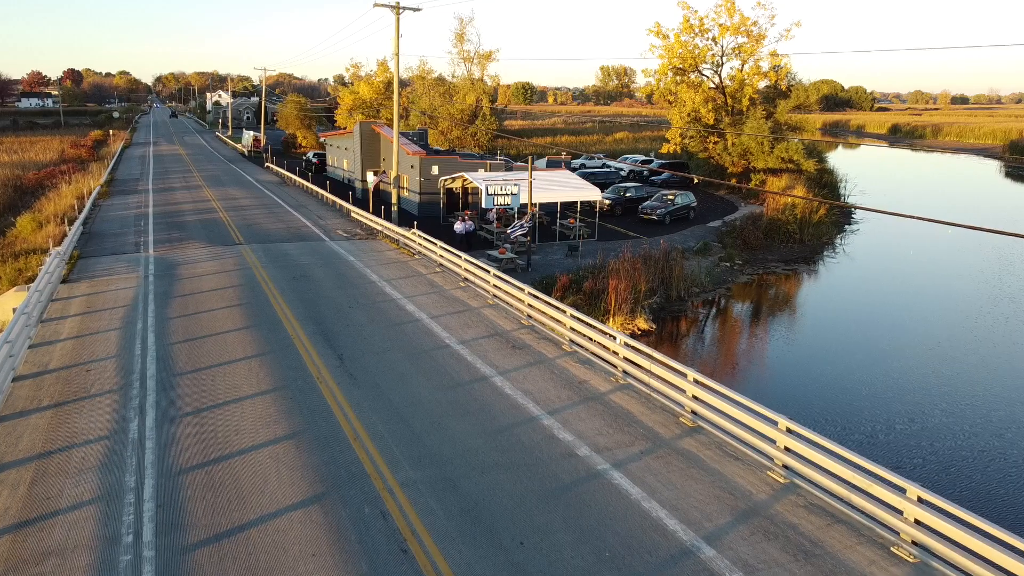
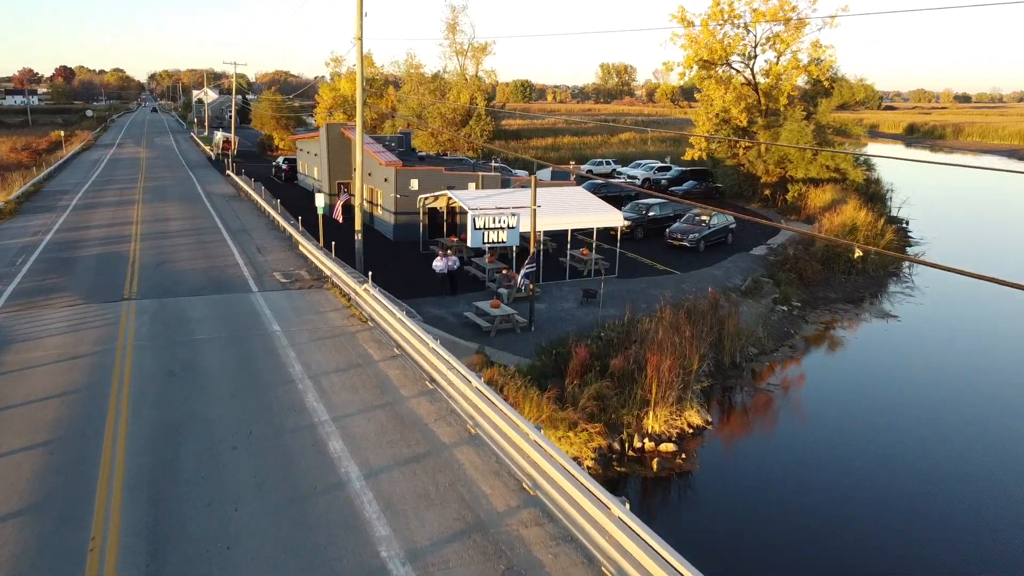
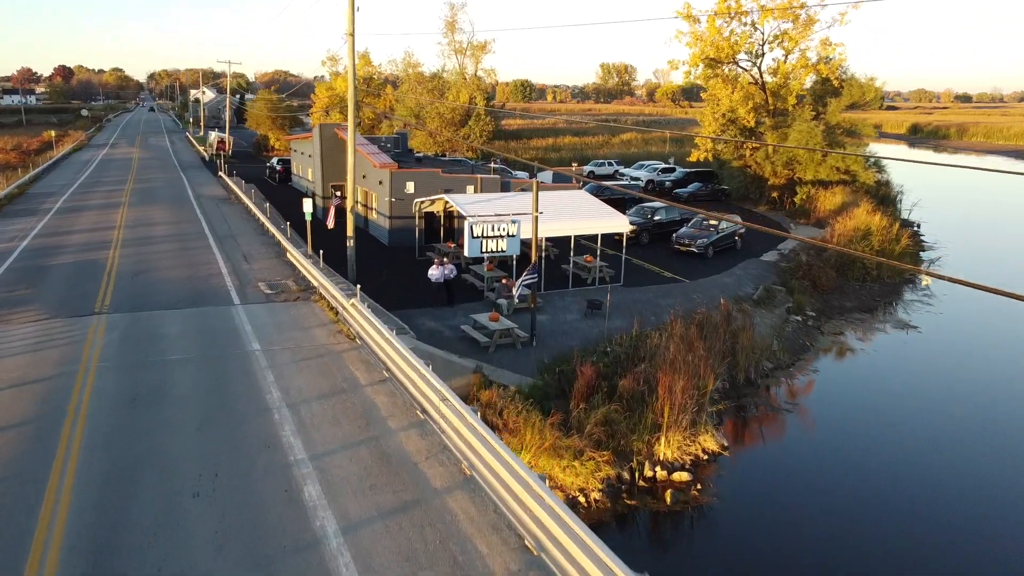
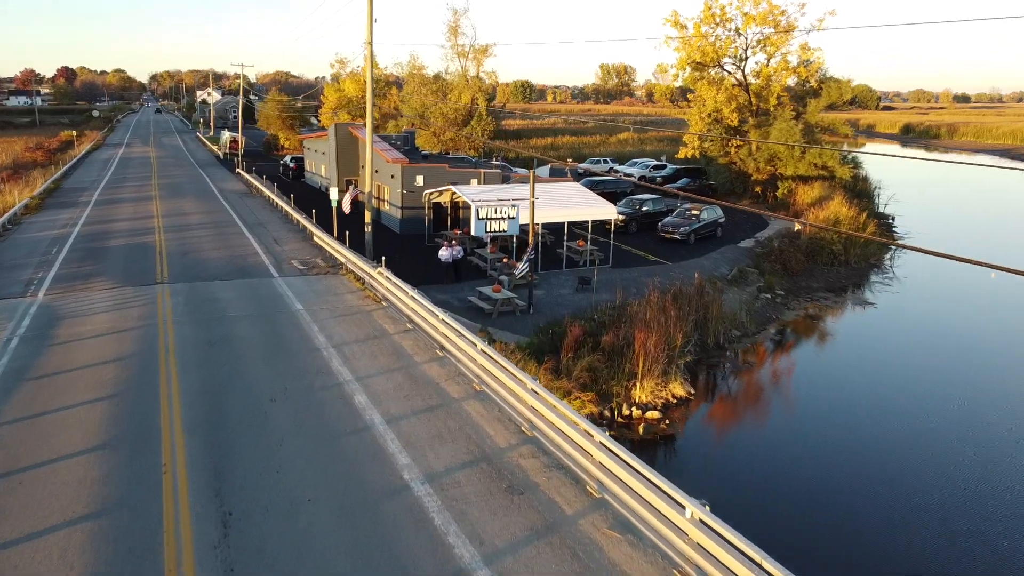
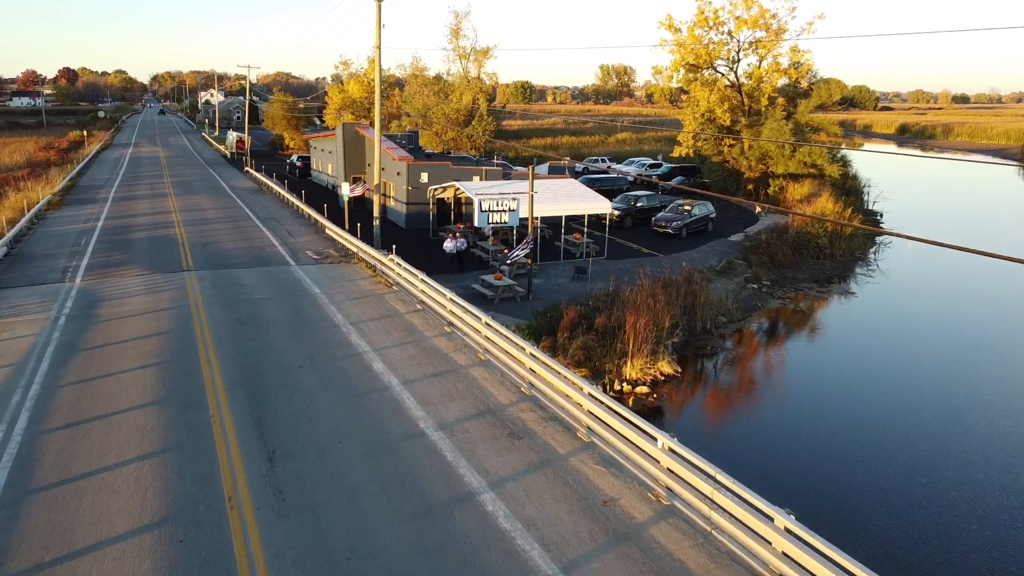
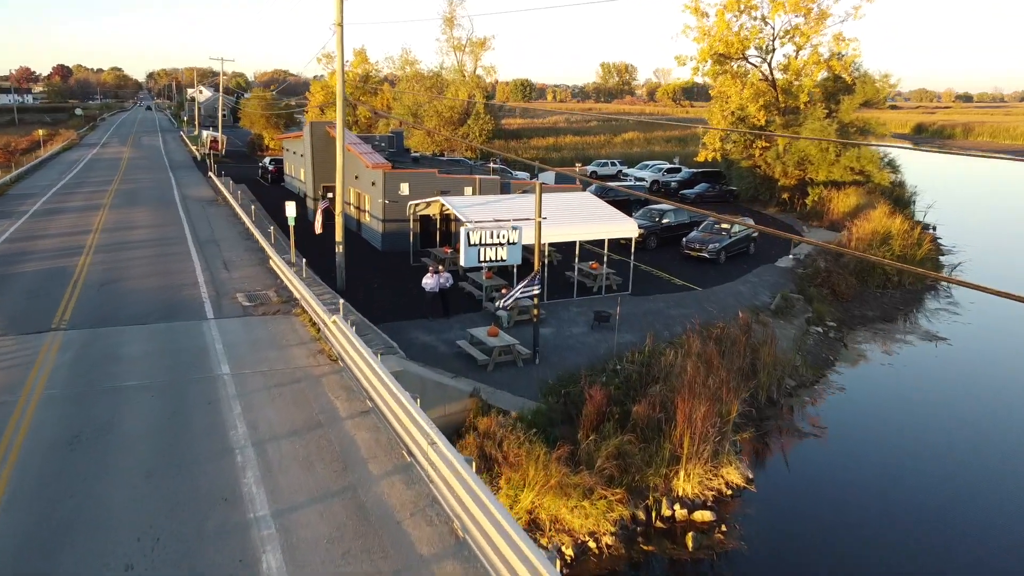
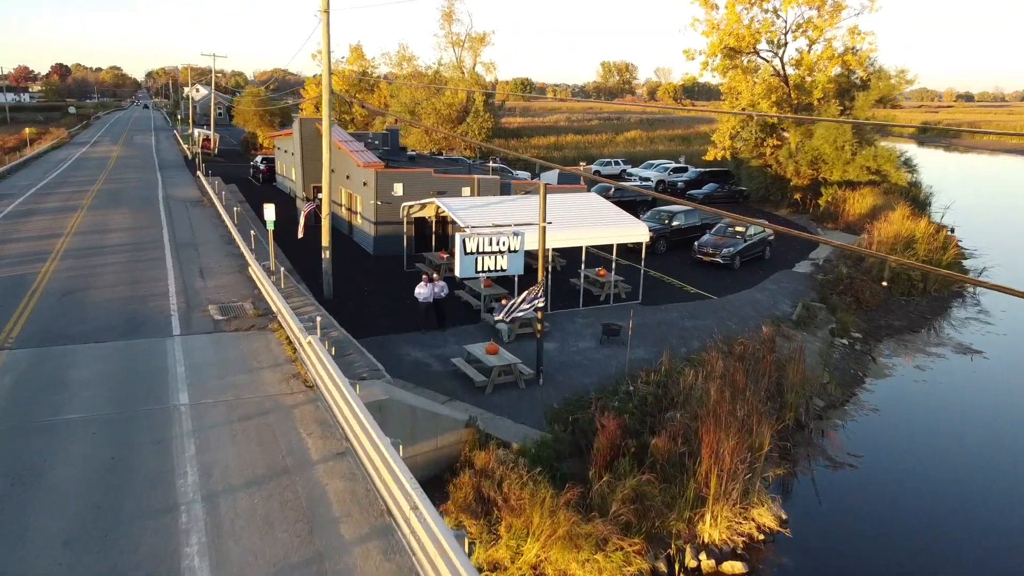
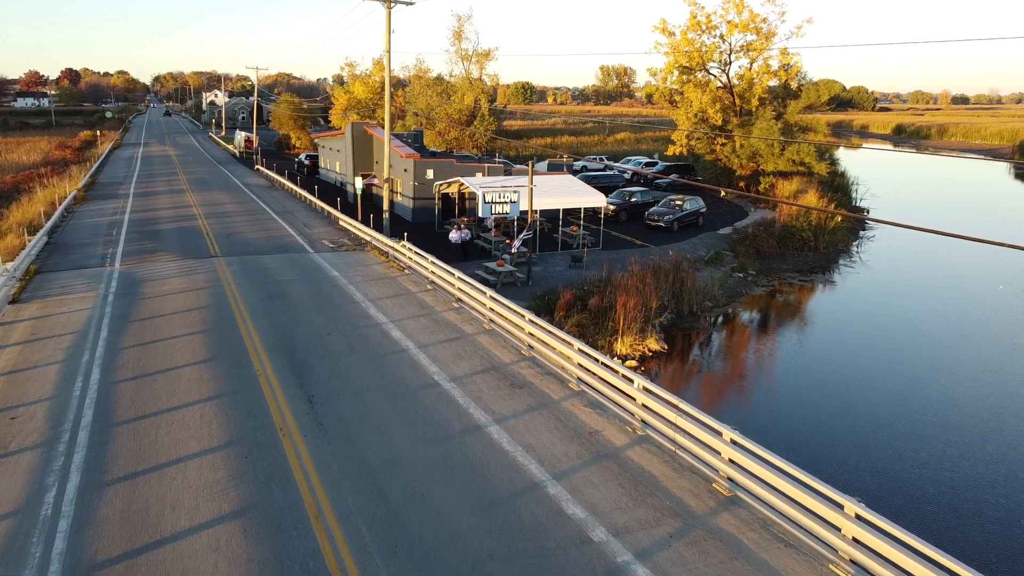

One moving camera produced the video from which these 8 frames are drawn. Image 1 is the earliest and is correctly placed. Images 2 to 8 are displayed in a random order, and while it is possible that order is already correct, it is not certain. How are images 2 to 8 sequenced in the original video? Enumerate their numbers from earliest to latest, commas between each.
8, 5, 4, 2, 3, 6, 7
